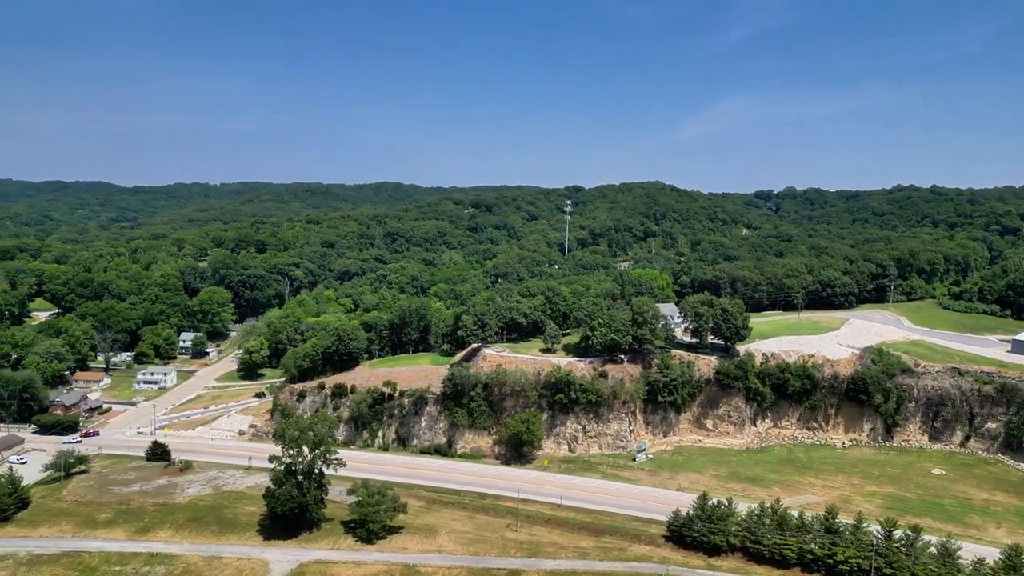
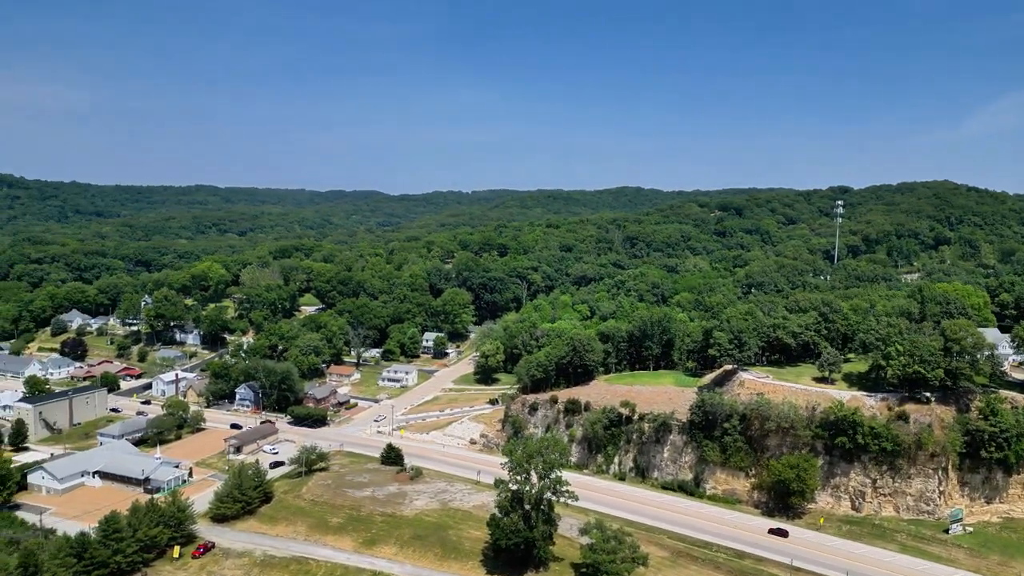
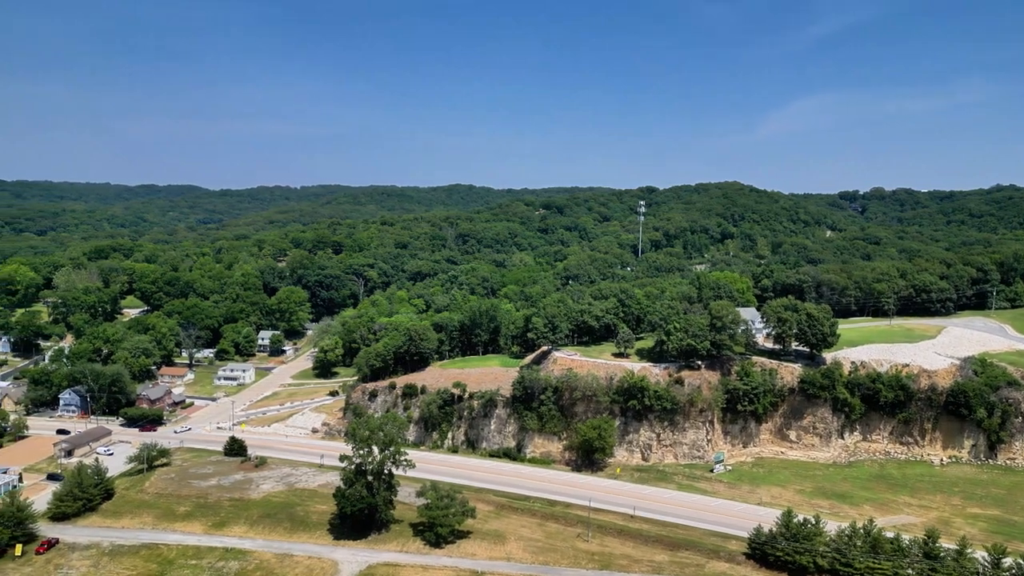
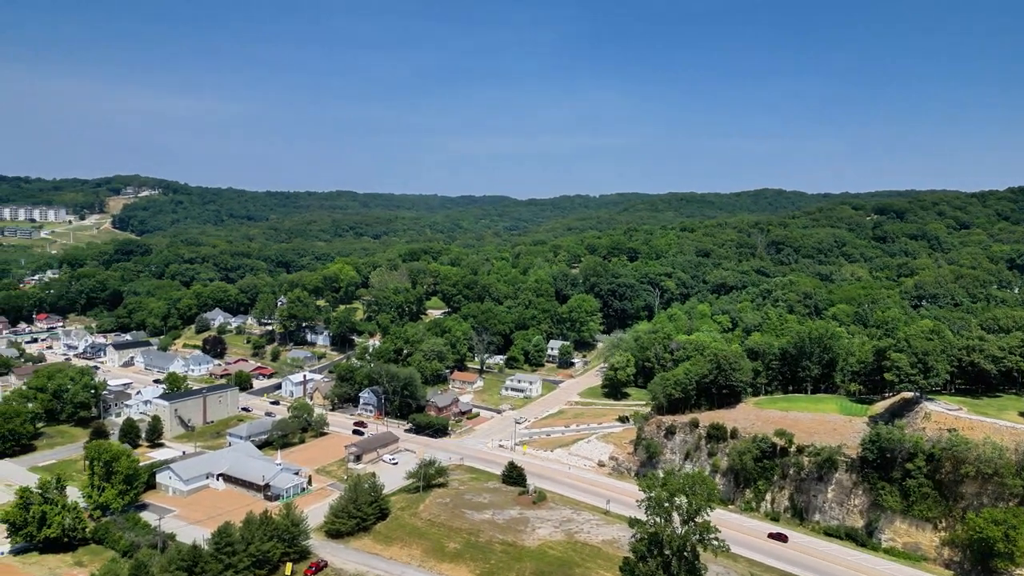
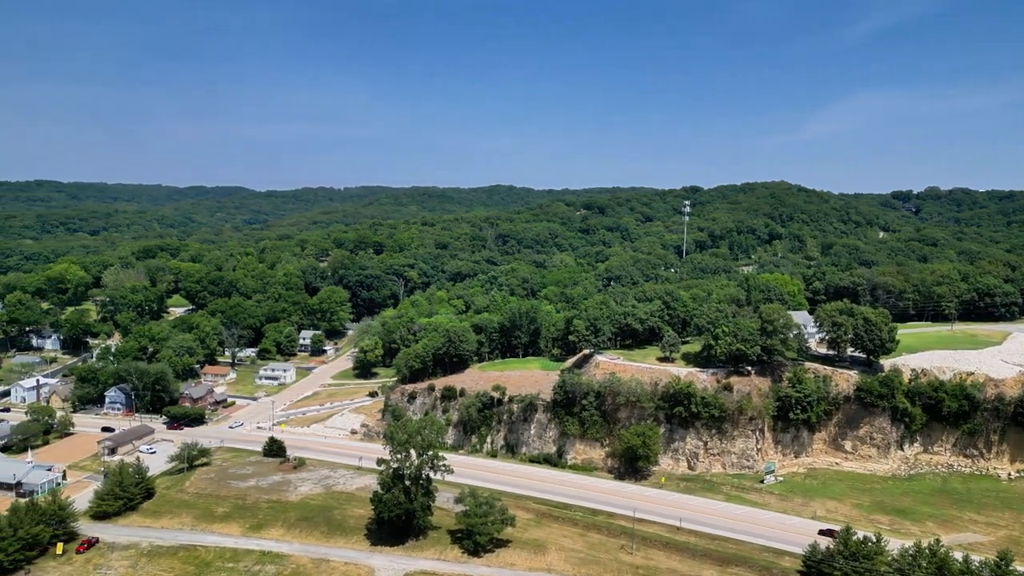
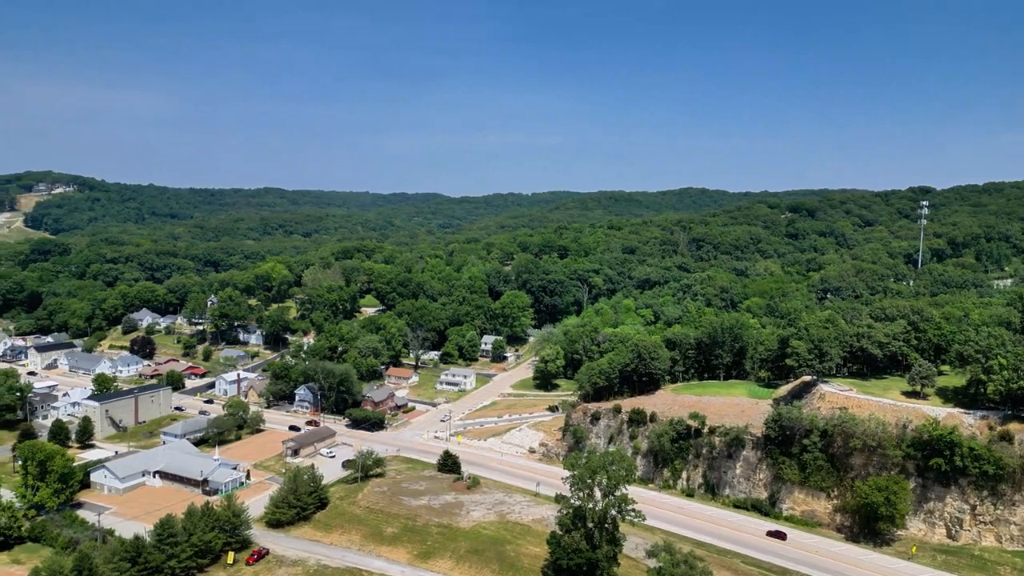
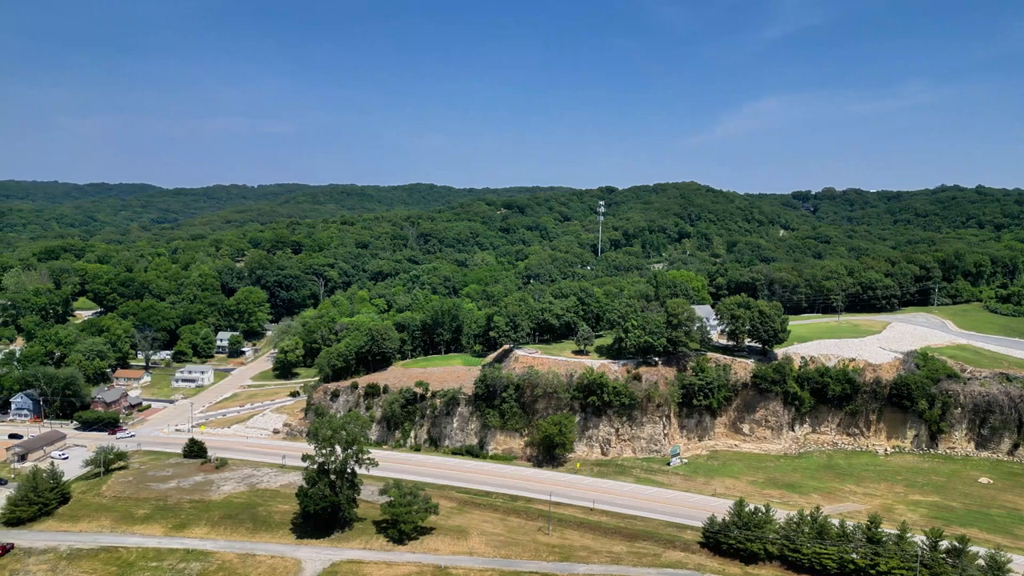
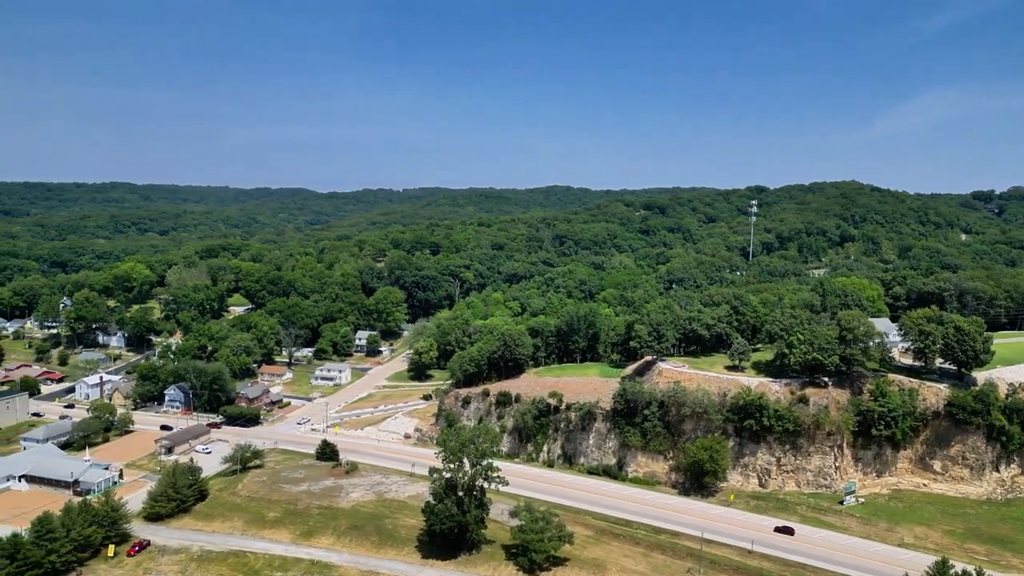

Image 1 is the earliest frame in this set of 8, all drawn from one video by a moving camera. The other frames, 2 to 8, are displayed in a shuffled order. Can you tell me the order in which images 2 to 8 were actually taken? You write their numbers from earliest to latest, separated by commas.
7, 3, 5, 8, 2, 6, 4
